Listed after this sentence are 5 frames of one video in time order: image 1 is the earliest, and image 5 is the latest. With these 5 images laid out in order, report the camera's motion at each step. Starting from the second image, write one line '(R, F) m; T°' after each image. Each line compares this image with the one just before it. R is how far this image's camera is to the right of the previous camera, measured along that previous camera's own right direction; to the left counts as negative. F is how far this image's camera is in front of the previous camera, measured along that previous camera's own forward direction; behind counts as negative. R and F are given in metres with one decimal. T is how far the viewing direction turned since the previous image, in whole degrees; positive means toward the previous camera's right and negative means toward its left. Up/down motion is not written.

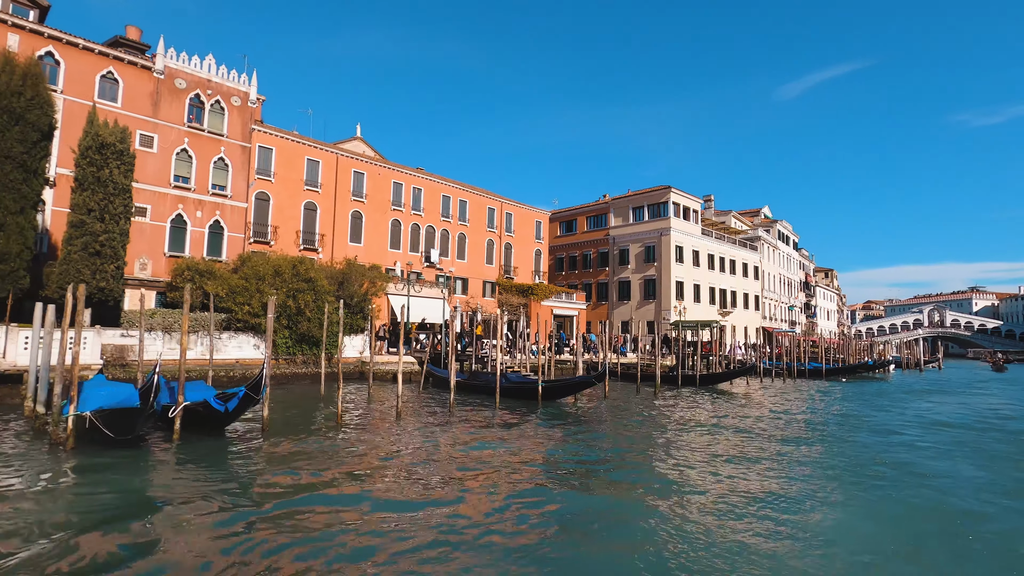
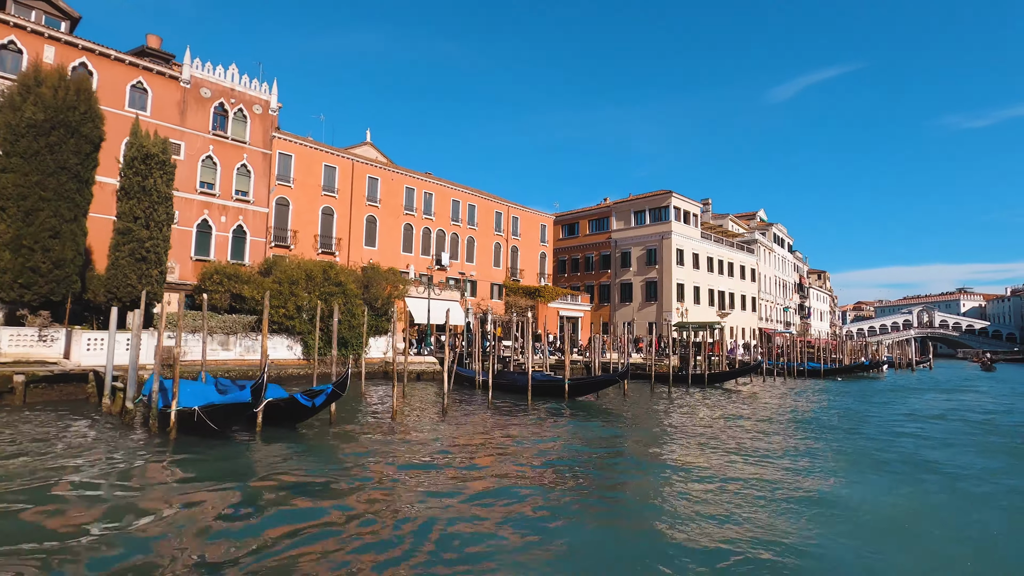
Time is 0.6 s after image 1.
(-1.3, -1.2) m; +1°
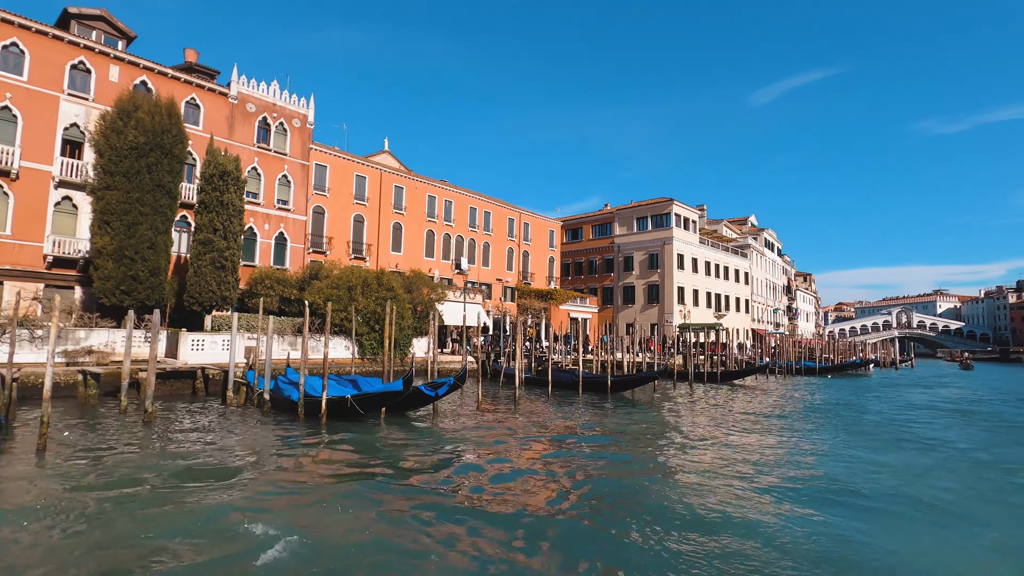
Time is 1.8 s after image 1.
(-2.6, -2.4) m; +2°
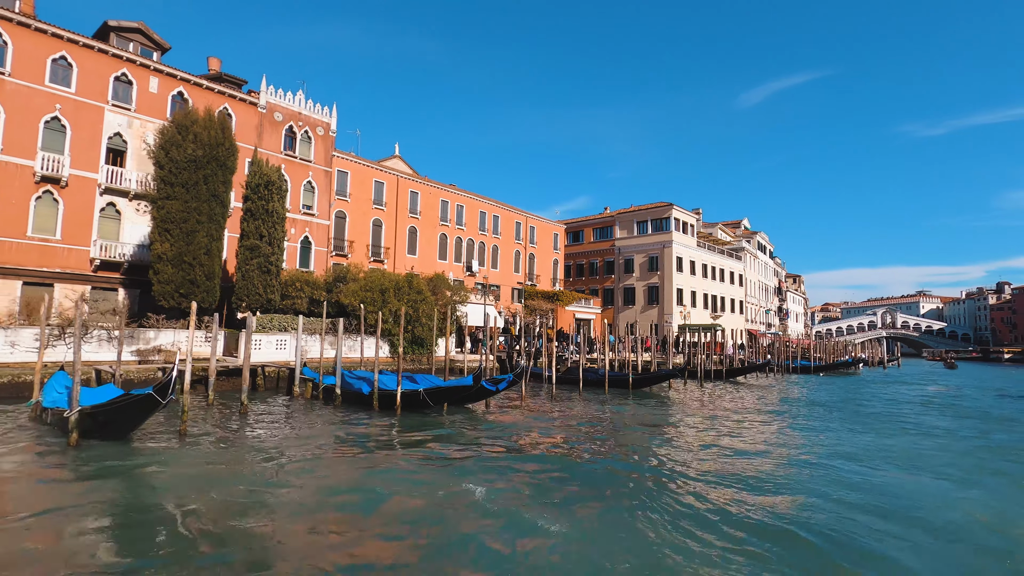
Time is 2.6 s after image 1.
(-1.8, -1.7) m; +1°
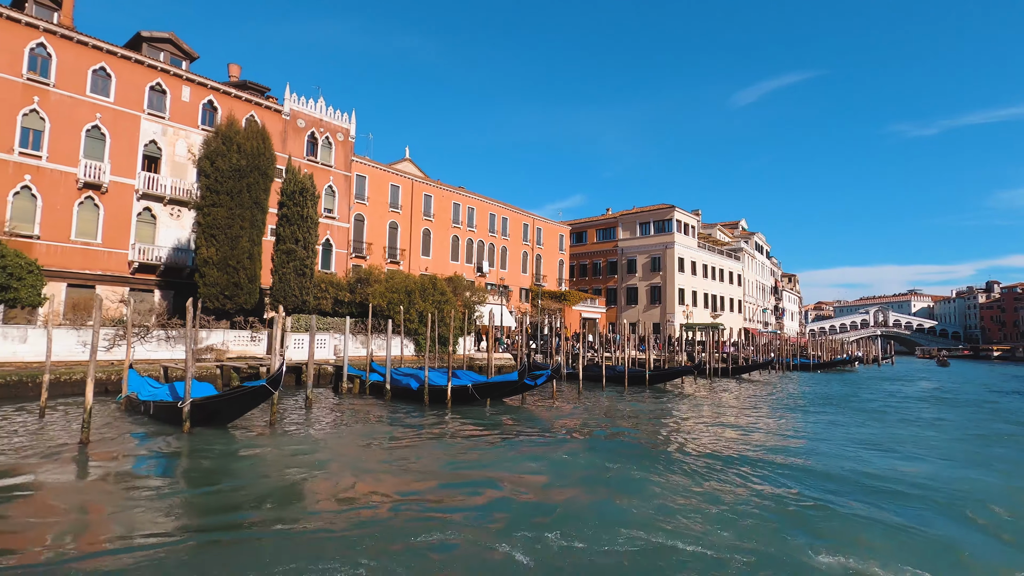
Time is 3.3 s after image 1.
(-1.4, -1.4) m; +1°
